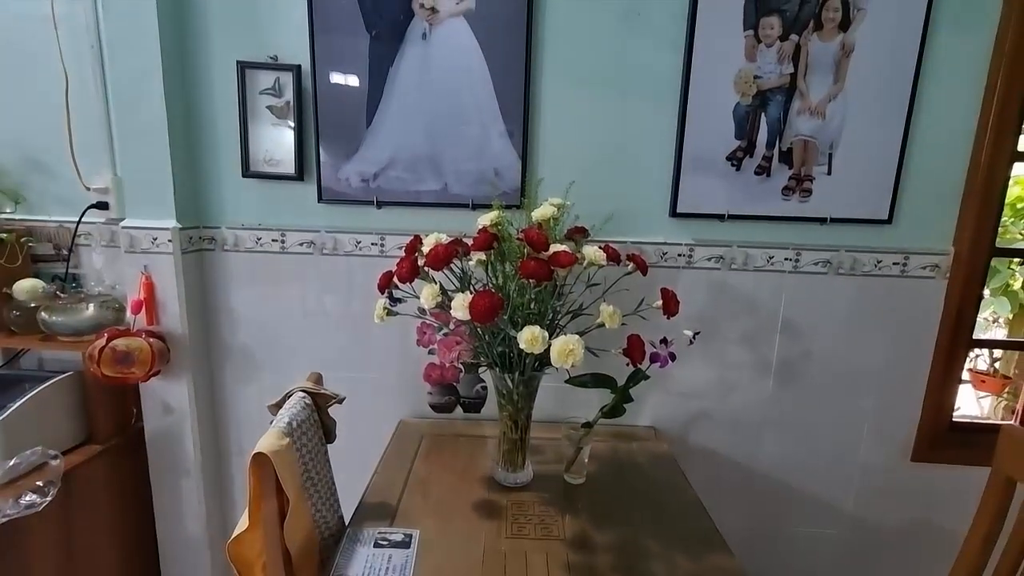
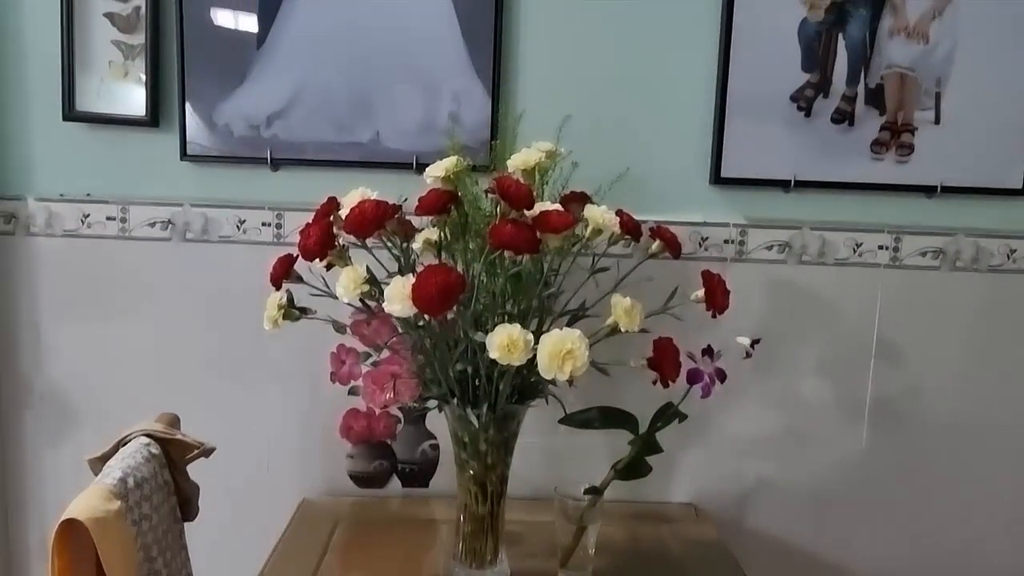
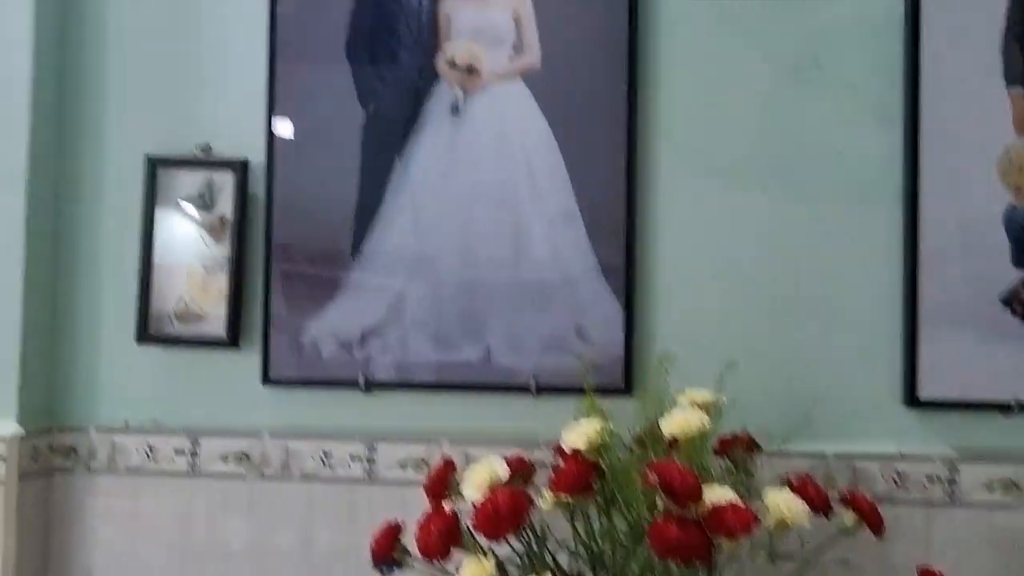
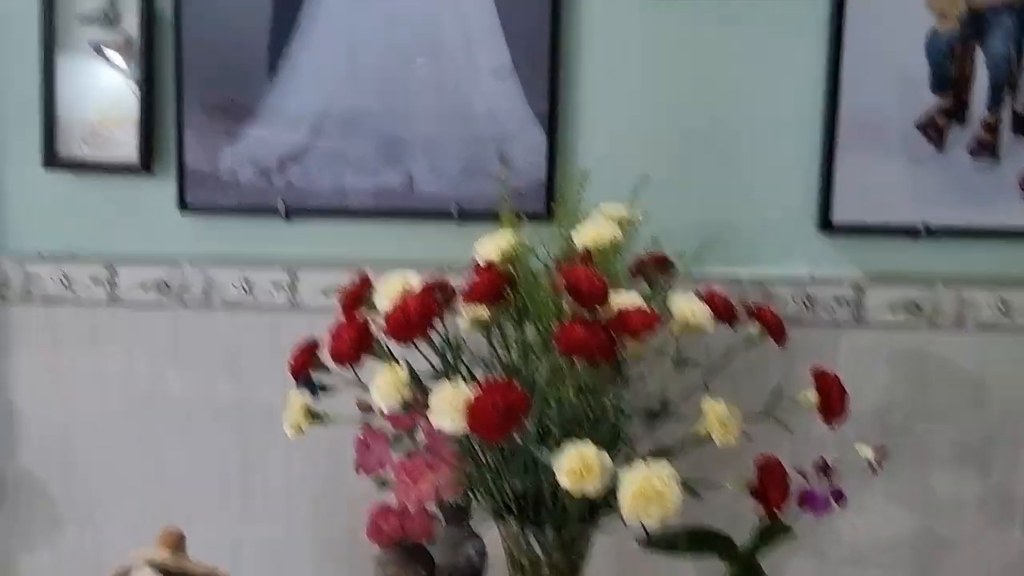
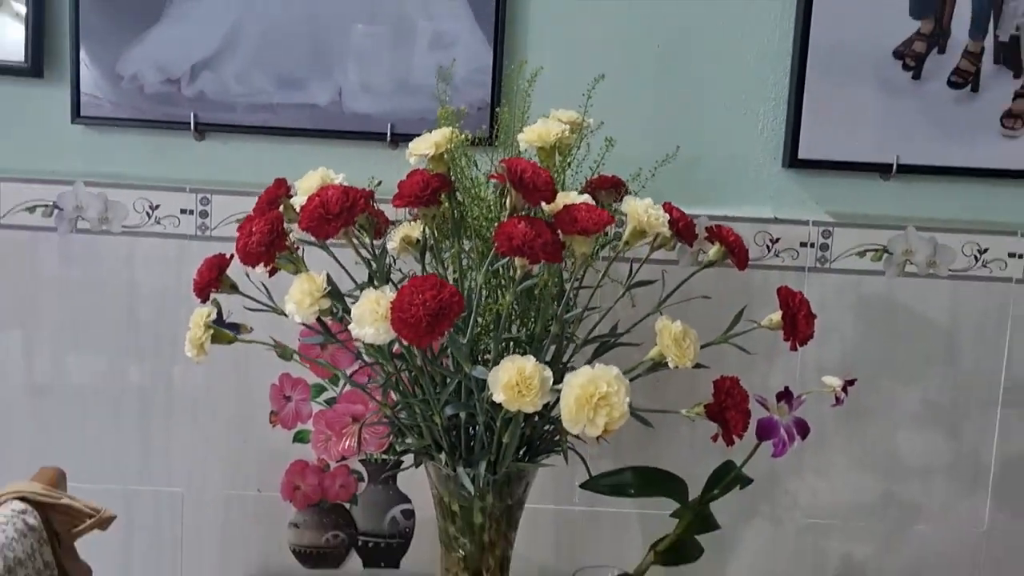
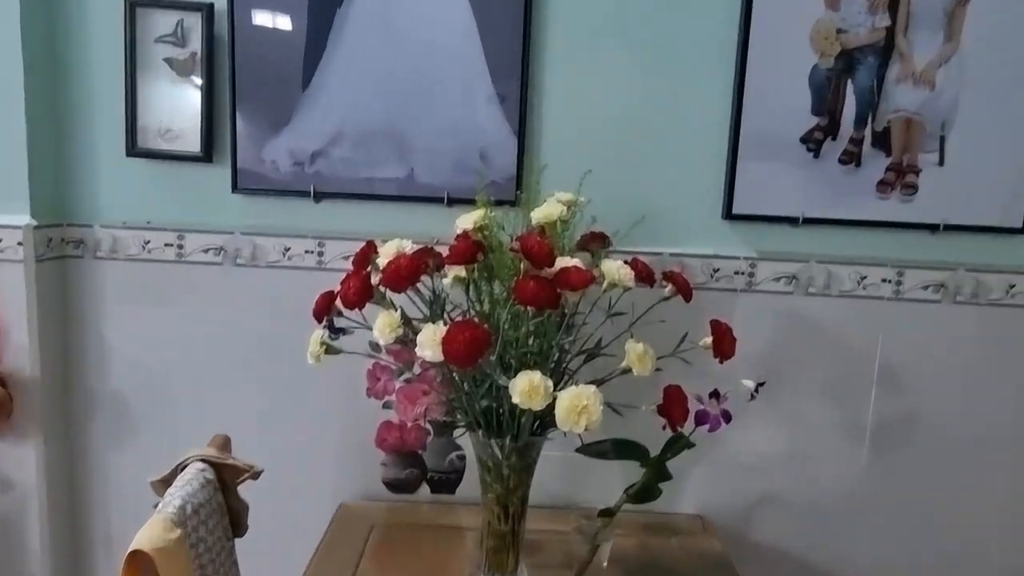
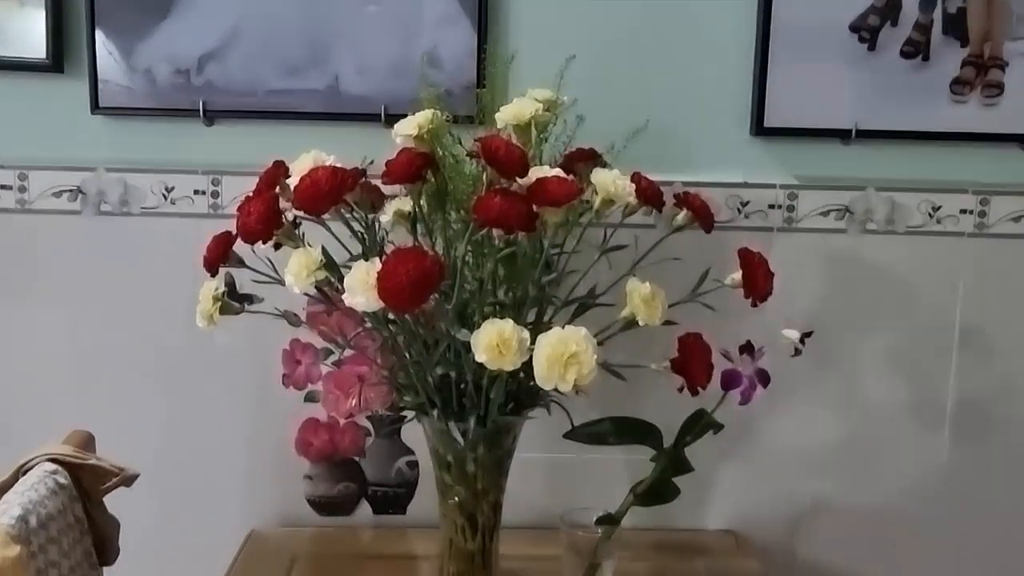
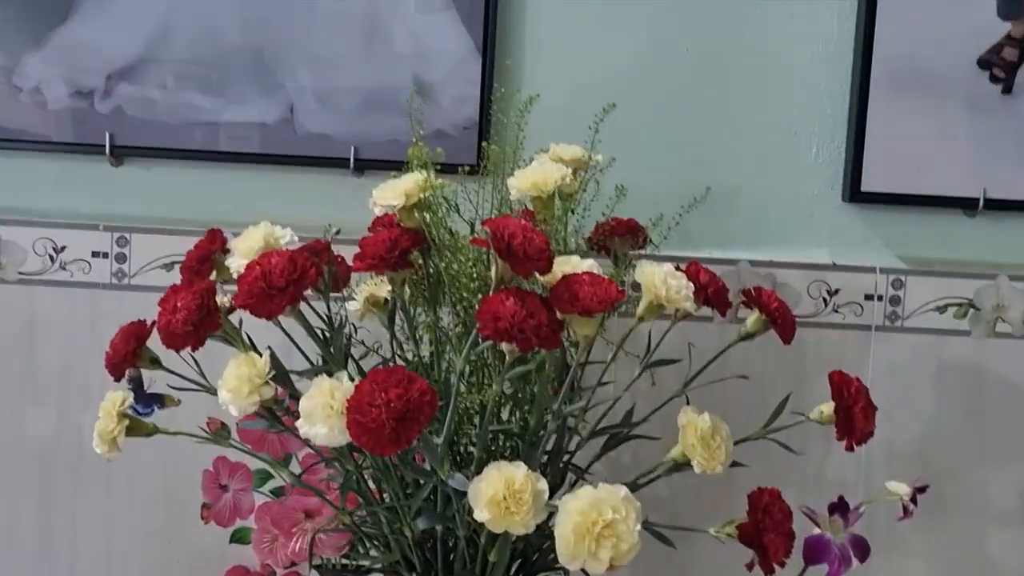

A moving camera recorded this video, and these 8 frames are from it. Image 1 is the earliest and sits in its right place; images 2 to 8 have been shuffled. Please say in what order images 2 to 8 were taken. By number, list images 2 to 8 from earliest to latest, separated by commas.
6, 8, 5, 2, 7, 4, 3
